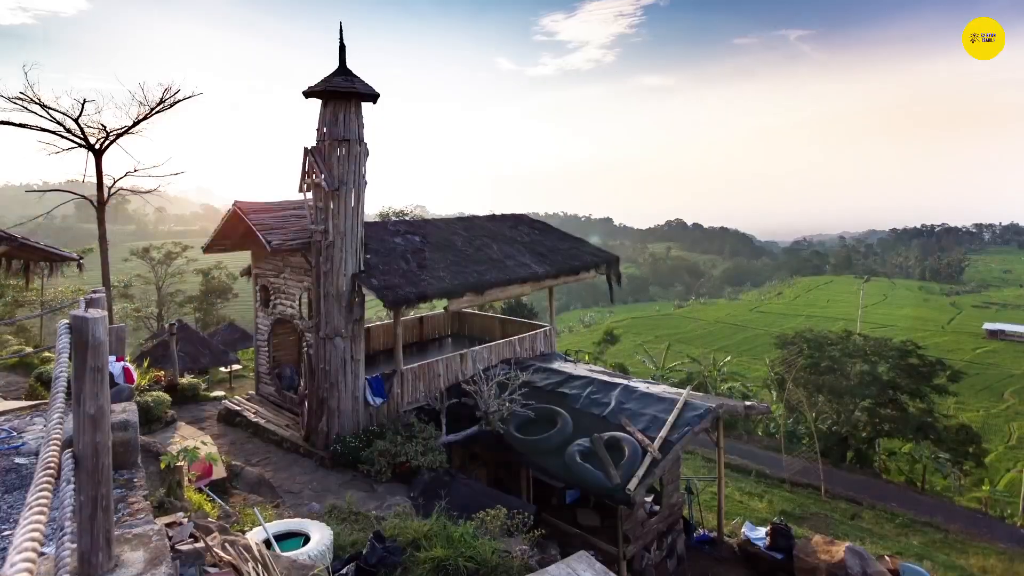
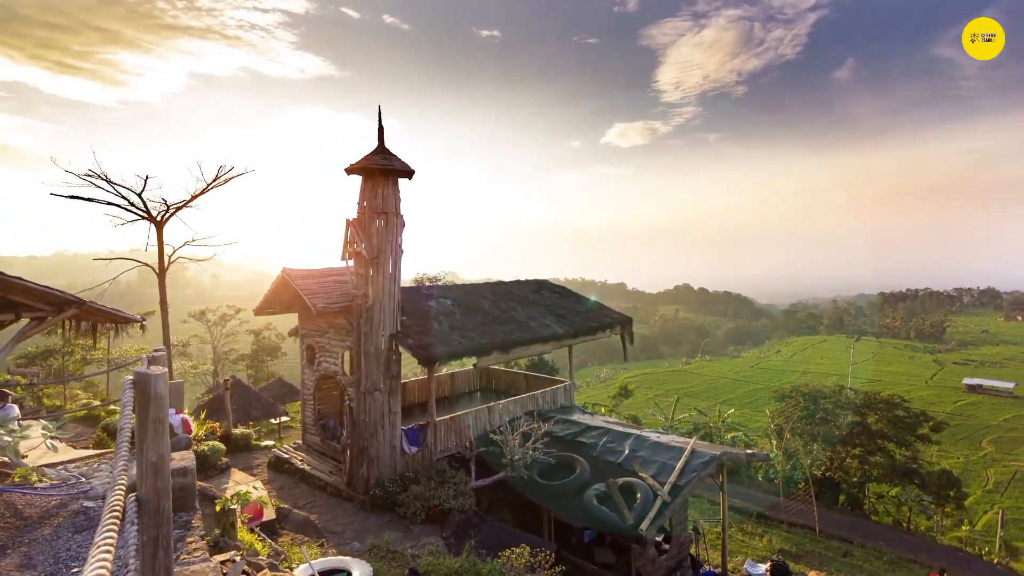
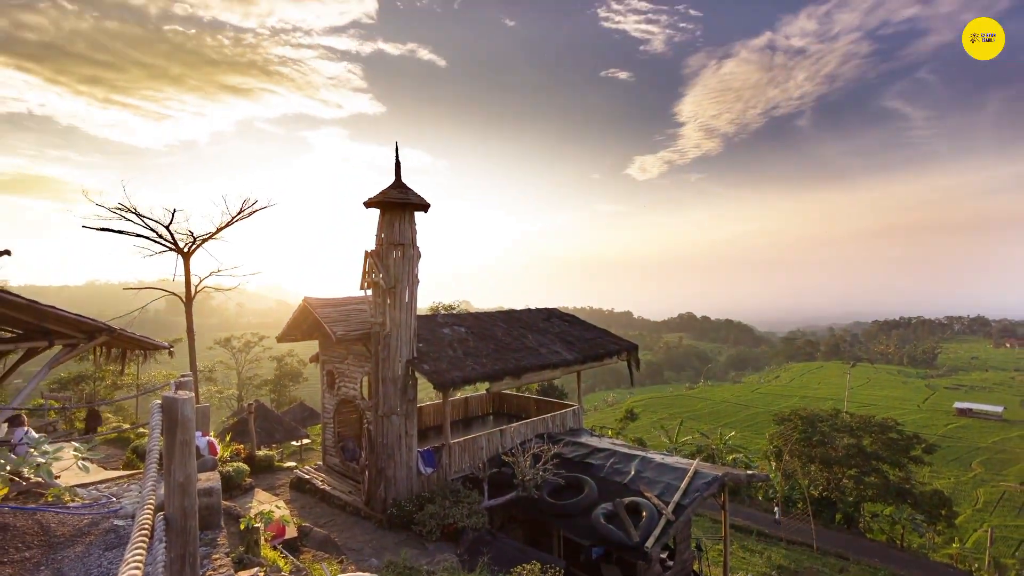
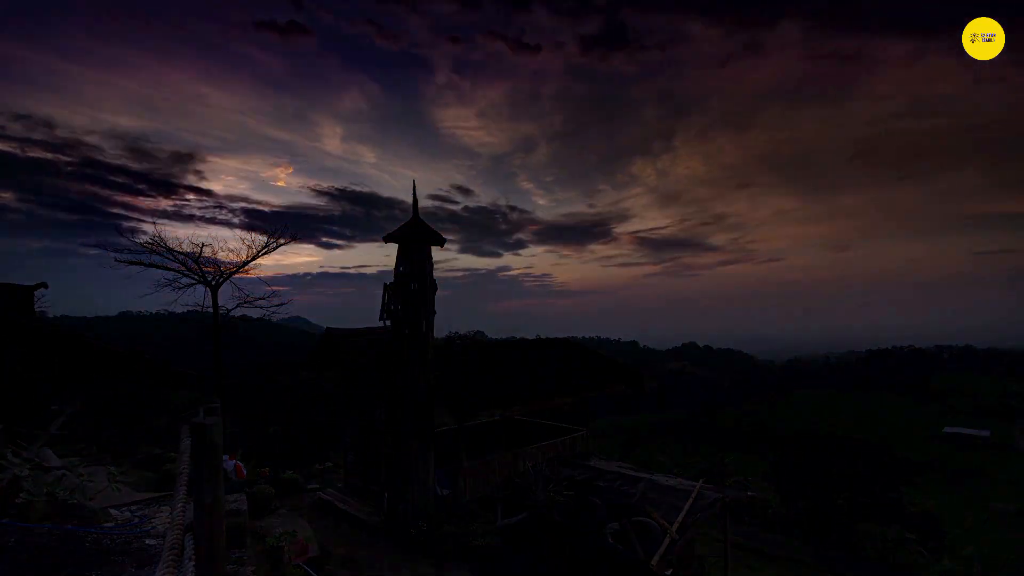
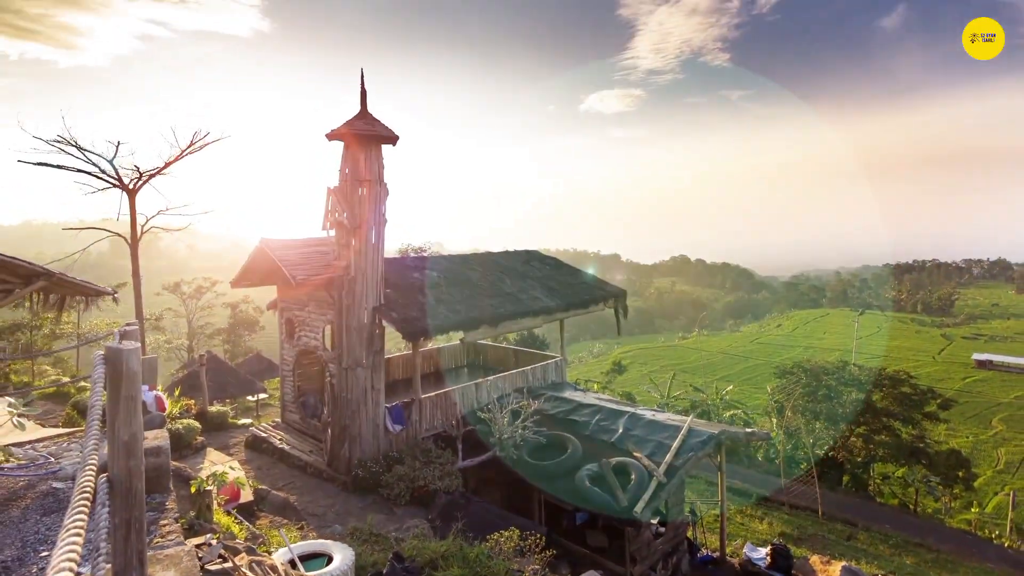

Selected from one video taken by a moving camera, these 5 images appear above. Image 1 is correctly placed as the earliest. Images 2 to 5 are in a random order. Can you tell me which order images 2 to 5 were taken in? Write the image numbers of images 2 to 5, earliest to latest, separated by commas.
5, 2, 3, 4
